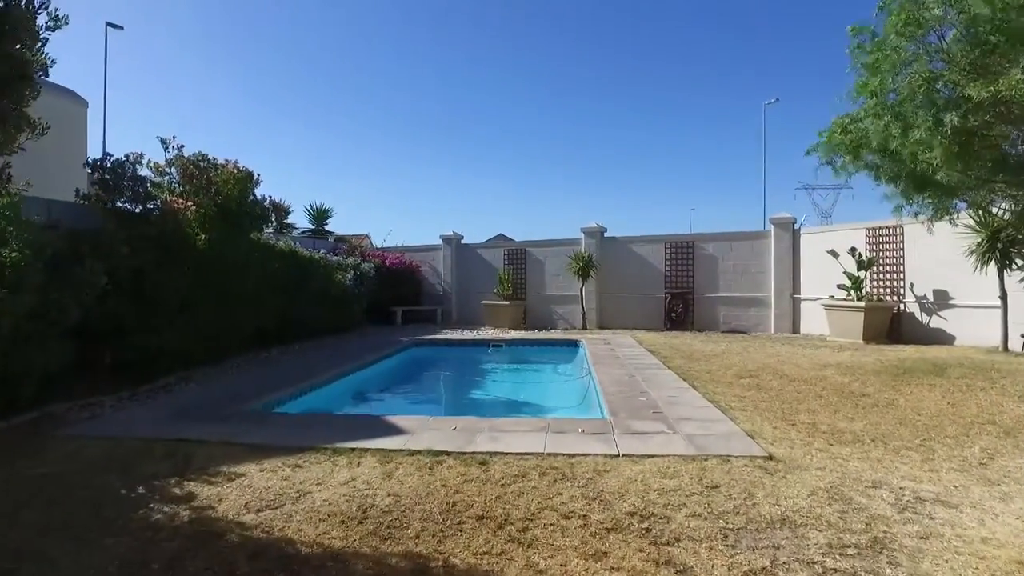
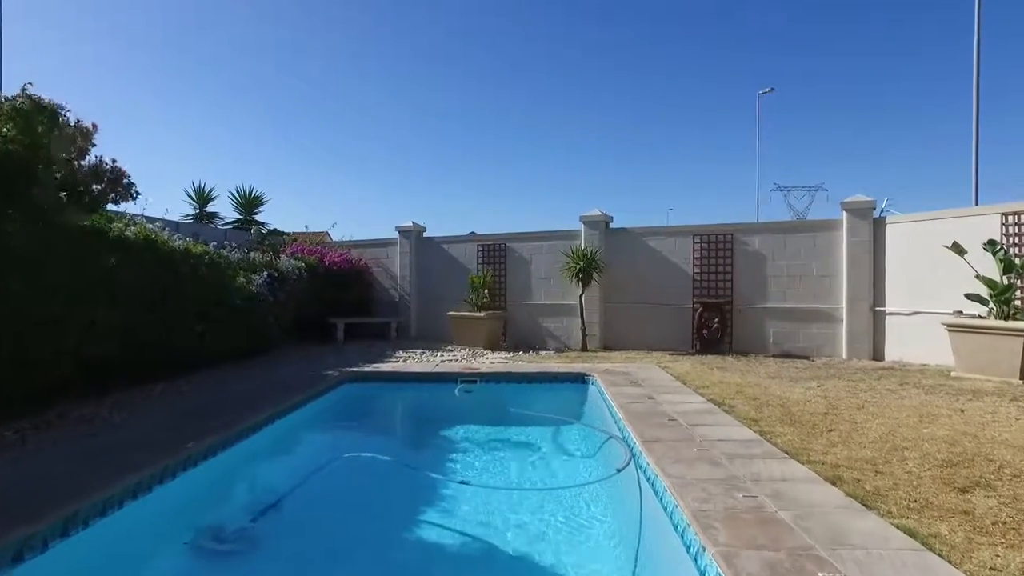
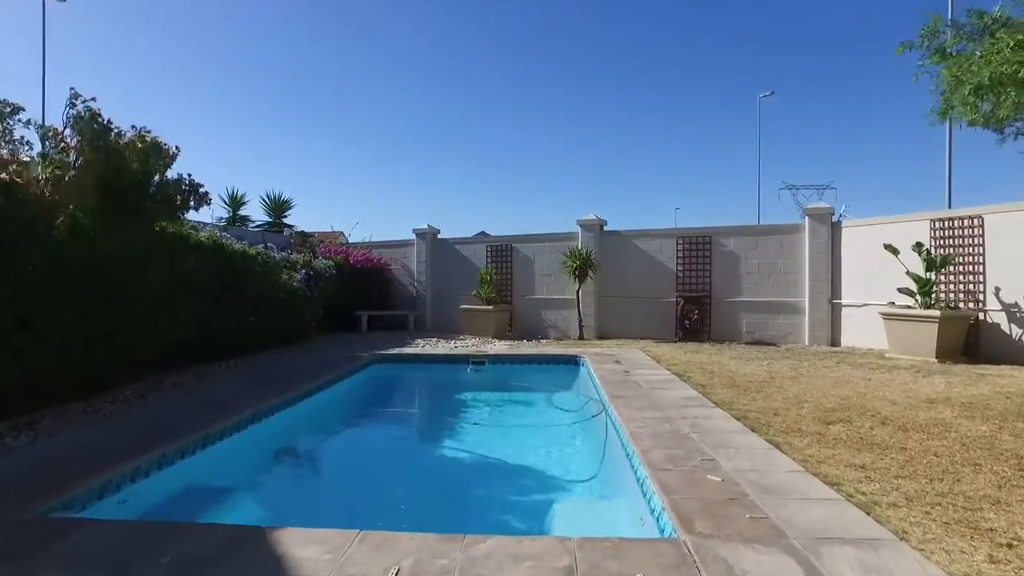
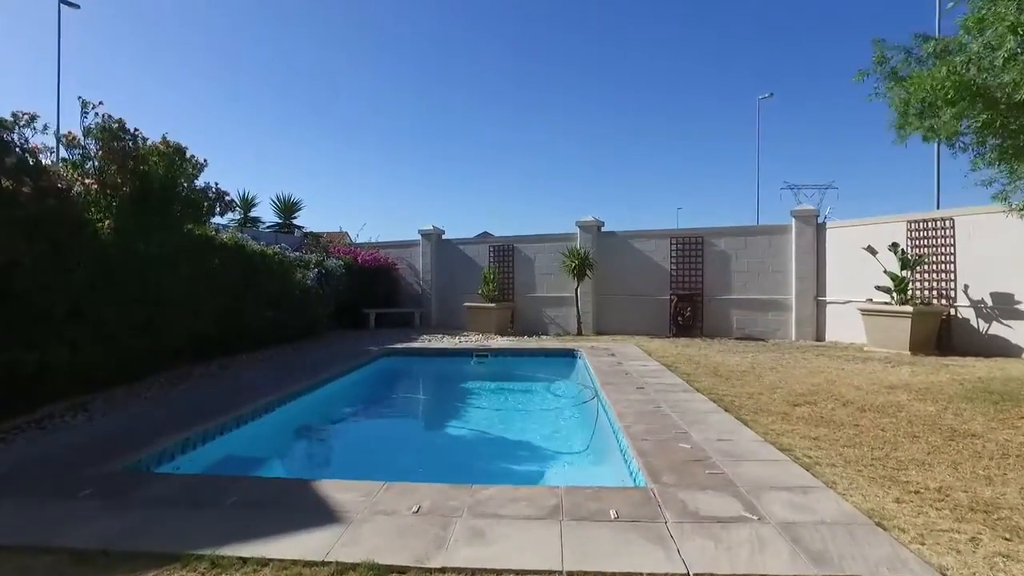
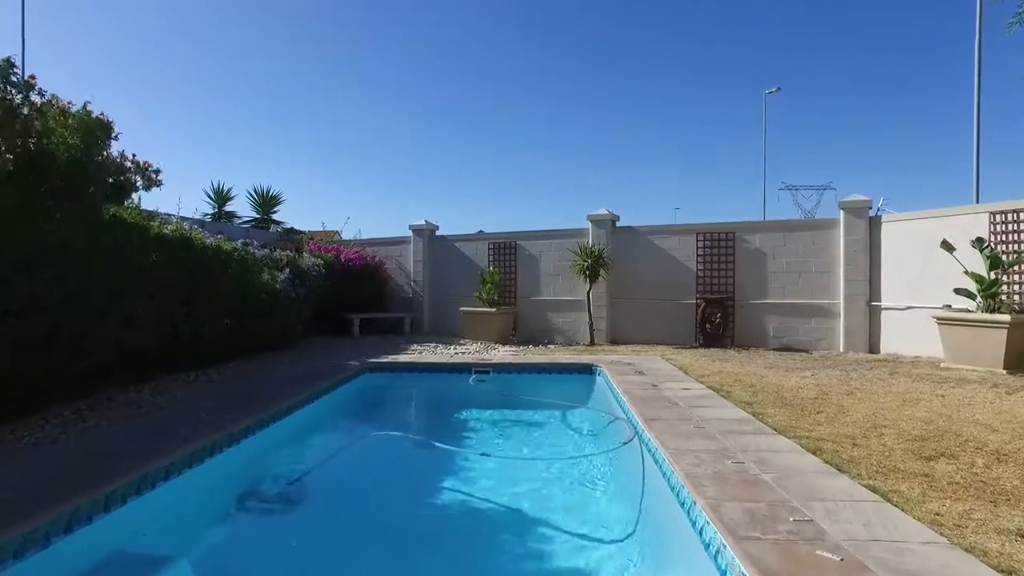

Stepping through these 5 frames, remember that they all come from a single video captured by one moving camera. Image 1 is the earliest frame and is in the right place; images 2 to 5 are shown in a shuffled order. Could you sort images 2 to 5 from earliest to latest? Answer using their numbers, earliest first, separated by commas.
4, 3, 5, 2
